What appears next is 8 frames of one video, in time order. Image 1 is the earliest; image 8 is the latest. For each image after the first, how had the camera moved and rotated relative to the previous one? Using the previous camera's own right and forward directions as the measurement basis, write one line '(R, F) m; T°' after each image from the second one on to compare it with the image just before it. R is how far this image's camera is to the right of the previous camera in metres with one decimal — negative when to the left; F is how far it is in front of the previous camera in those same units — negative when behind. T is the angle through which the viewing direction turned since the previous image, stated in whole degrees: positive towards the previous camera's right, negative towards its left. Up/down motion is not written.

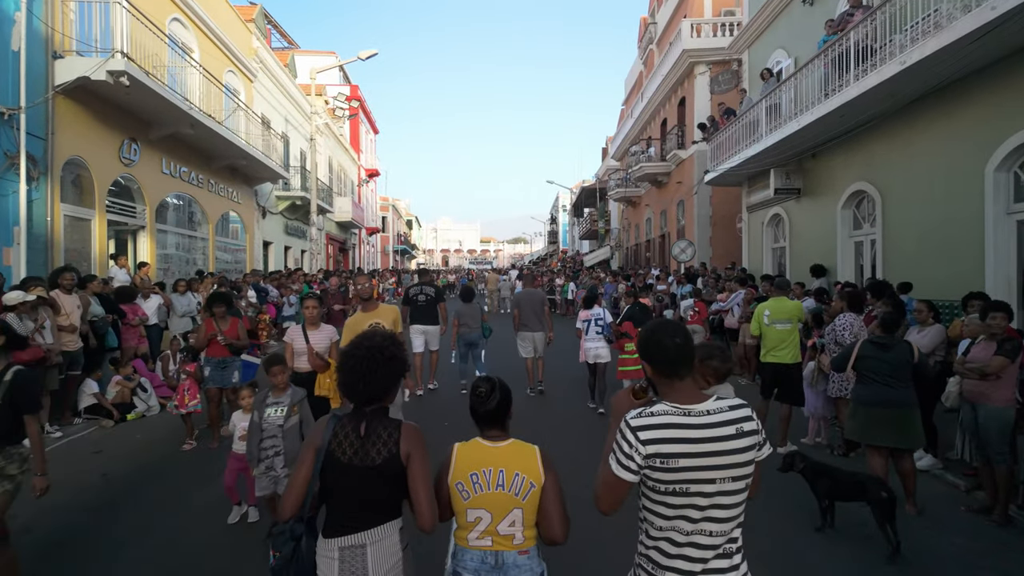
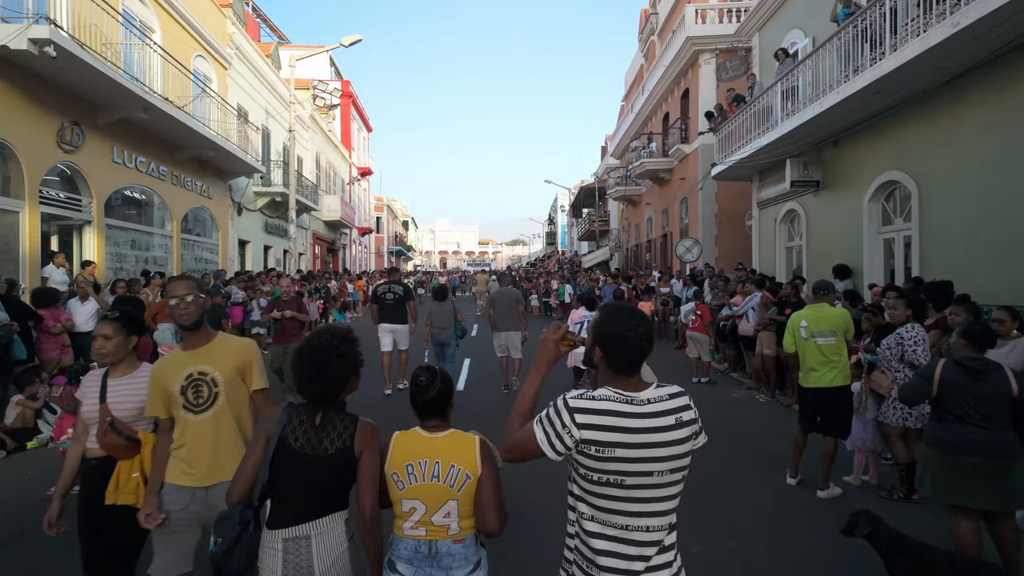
(+0.2, +1.4) m; 0°
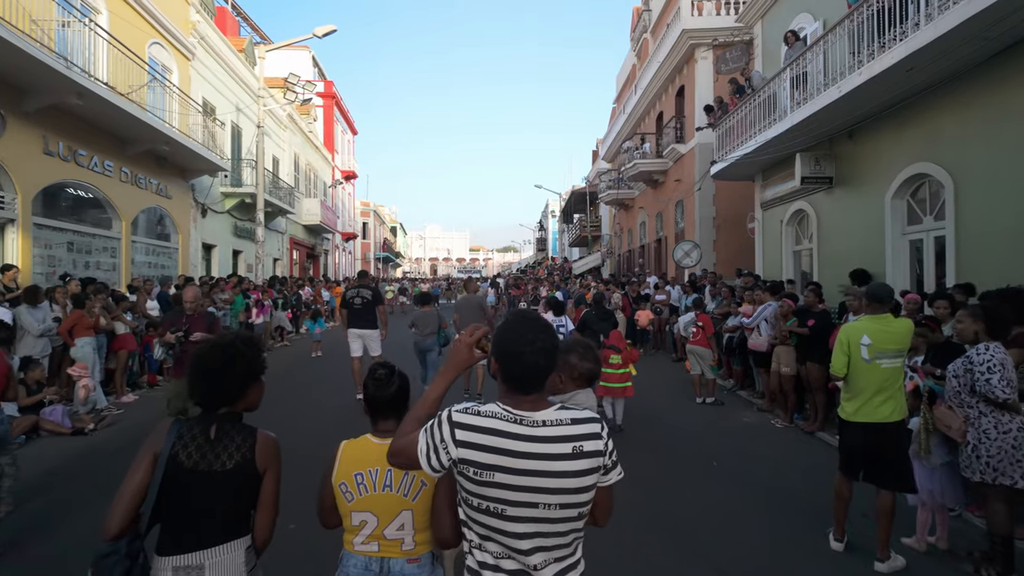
(+0.2, +1.3) m; +1°
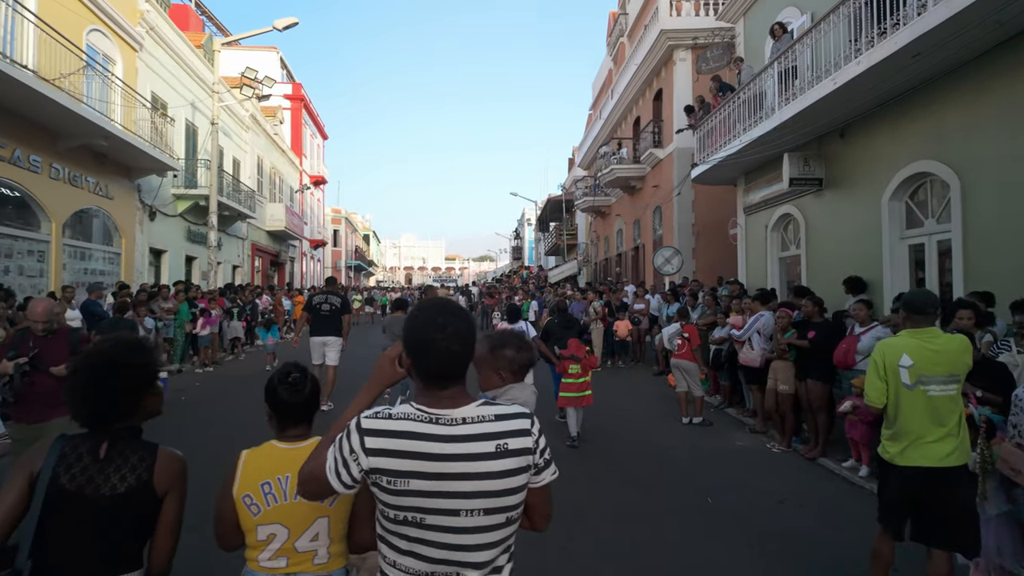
(+0.1, +1.0) m; +2°
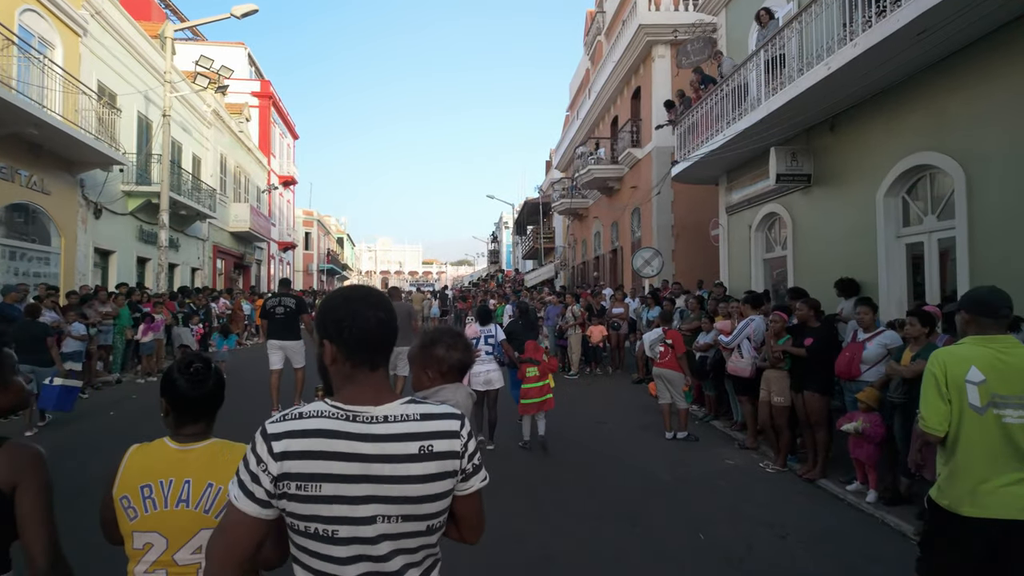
(+0.2, +0.9) m; +2°
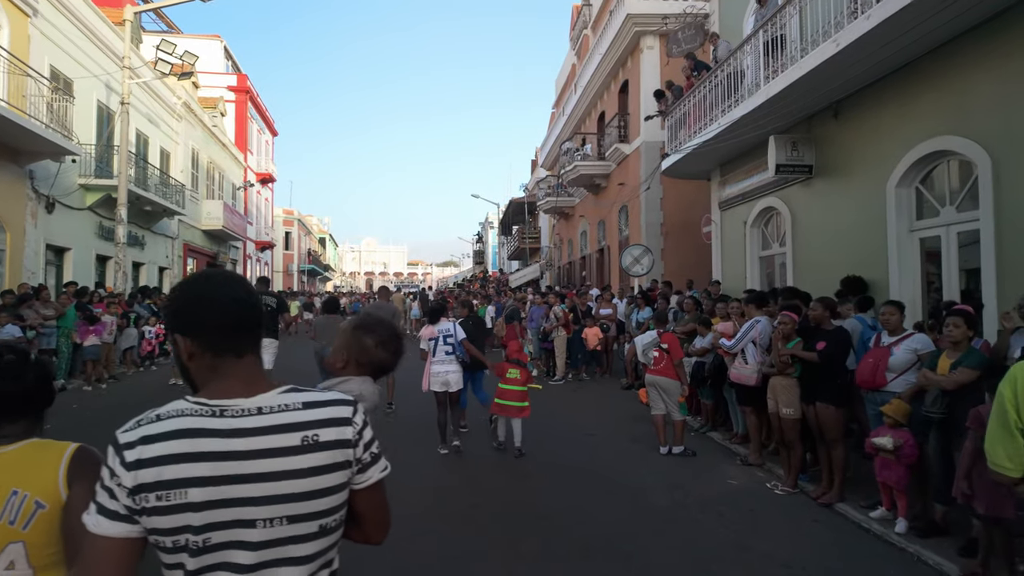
(+0.1, +0.8) m; +1°
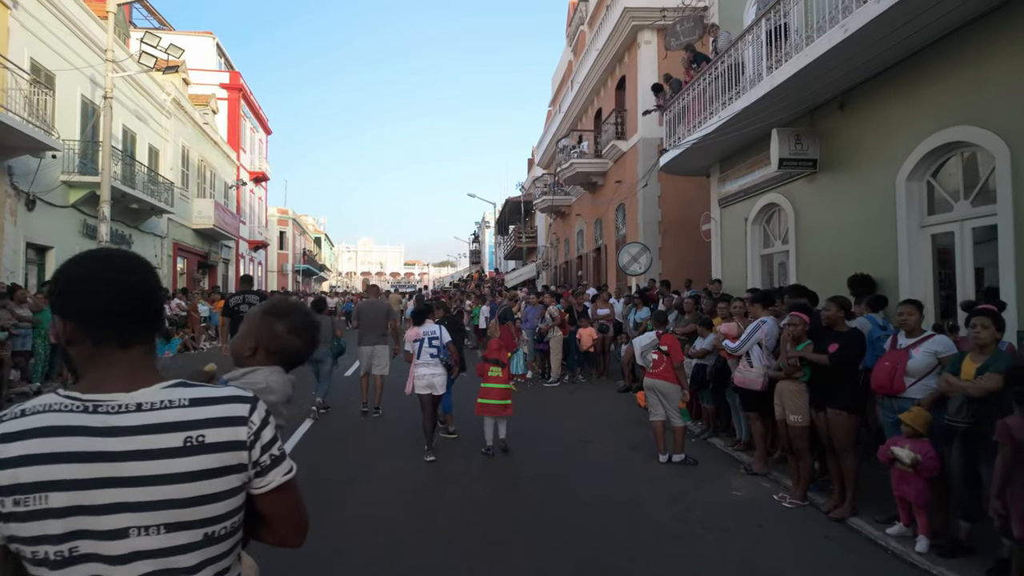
(+0.1, +0.4) m; 0°
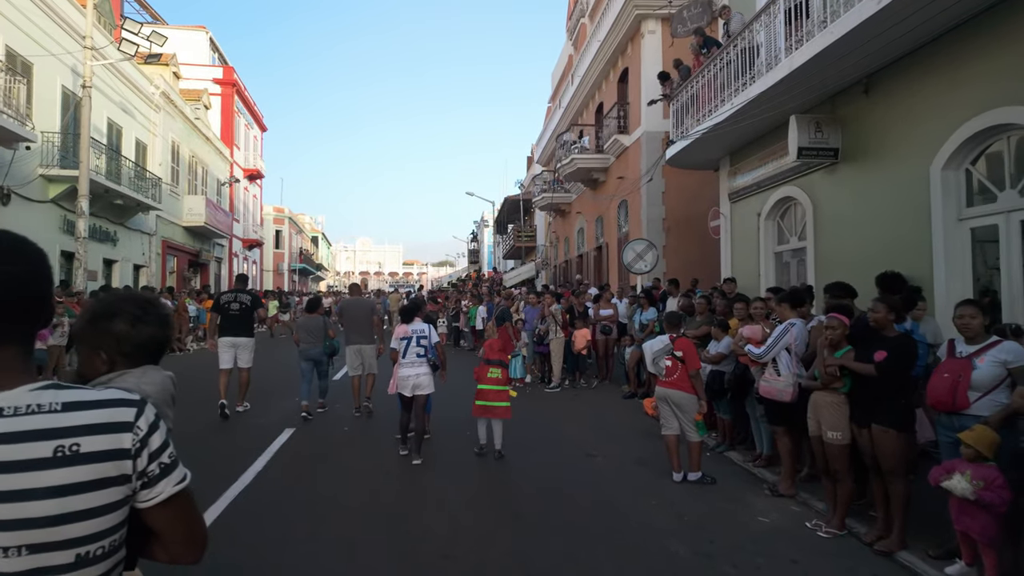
(0.0, +0.7) m; 0°
